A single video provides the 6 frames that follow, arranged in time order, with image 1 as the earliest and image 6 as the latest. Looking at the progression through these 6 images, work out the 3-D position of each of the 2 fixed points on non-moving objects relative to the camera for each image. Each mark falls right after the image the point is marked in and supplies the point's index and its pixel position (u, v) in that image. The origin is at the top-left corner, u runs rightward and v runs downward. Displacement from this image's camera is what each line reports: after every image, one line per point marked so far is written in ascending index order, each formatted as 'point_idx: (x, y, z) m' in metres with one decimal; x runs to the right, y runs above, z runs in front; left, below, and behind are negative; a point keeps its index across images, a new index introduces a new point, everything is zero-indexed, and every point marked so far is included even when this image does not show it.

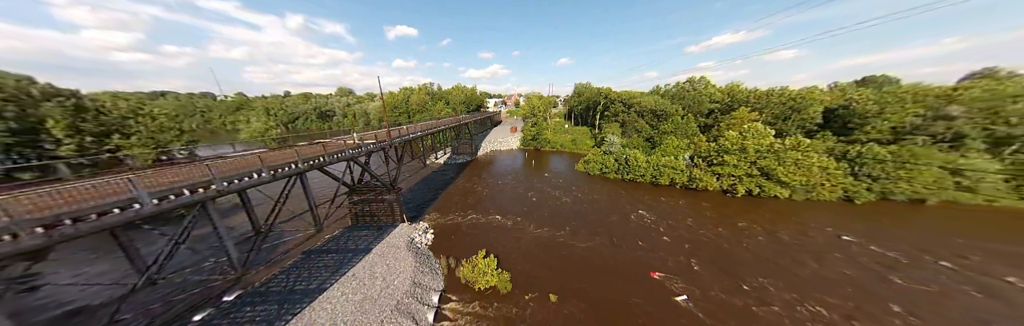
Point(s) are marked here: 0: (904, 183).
0: (+36.8, -1.9, +18.2) m
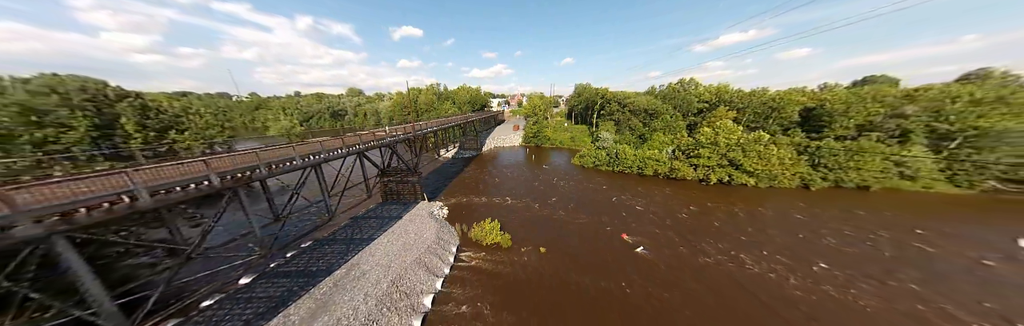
0: (+36.9, -1.0, +20.9) m
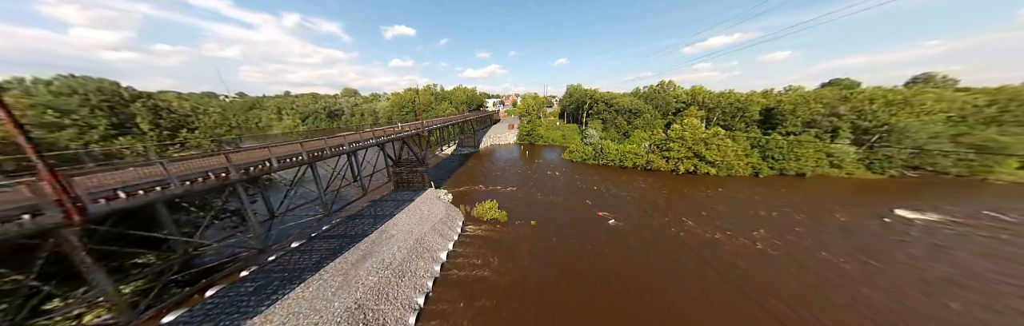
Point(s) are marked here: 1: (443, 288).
0: (+36.3, +0.2, +24.9) m
1: (-3.6, -6.5, +9.8) m
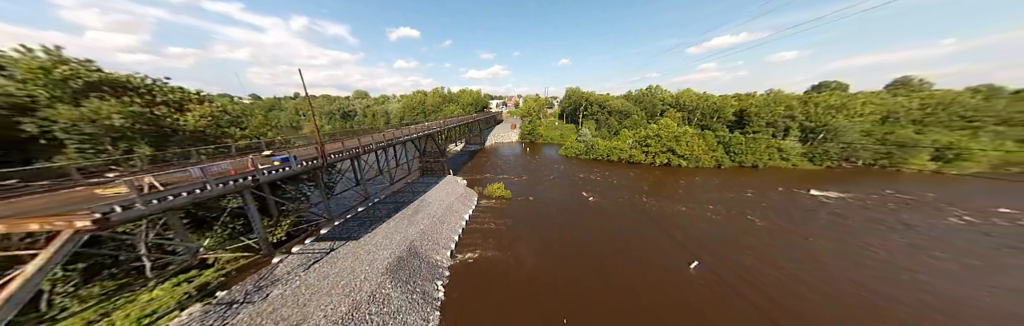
0: (+36.7, +1.1, +29.7) m
1: (-3.4, -5.4, +15.0) m
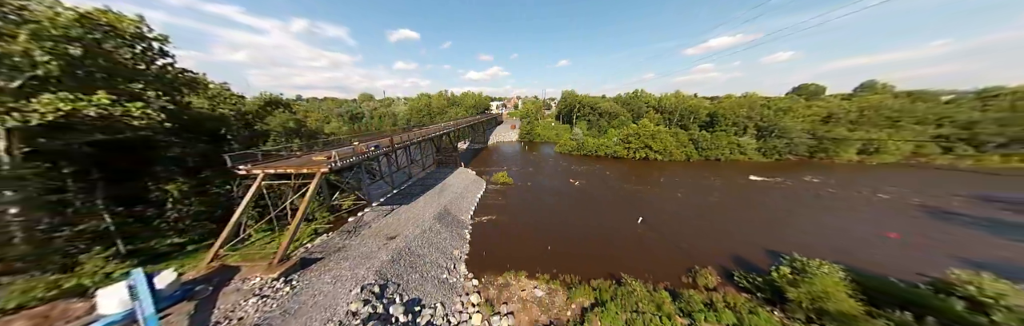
0: (+36.9, +2.2, +35.0) m
1: (-3.1, -4.4, +20.1) m
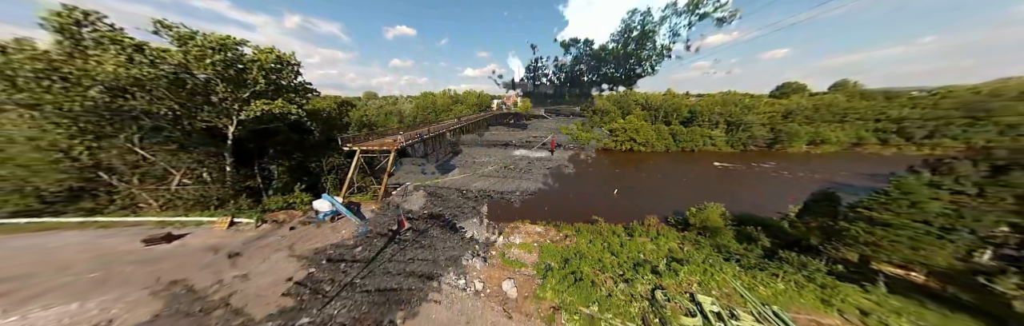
0: (+37.4, +4.1, +40.1) m
1: (-2.5, -2.8, +25.1) m
